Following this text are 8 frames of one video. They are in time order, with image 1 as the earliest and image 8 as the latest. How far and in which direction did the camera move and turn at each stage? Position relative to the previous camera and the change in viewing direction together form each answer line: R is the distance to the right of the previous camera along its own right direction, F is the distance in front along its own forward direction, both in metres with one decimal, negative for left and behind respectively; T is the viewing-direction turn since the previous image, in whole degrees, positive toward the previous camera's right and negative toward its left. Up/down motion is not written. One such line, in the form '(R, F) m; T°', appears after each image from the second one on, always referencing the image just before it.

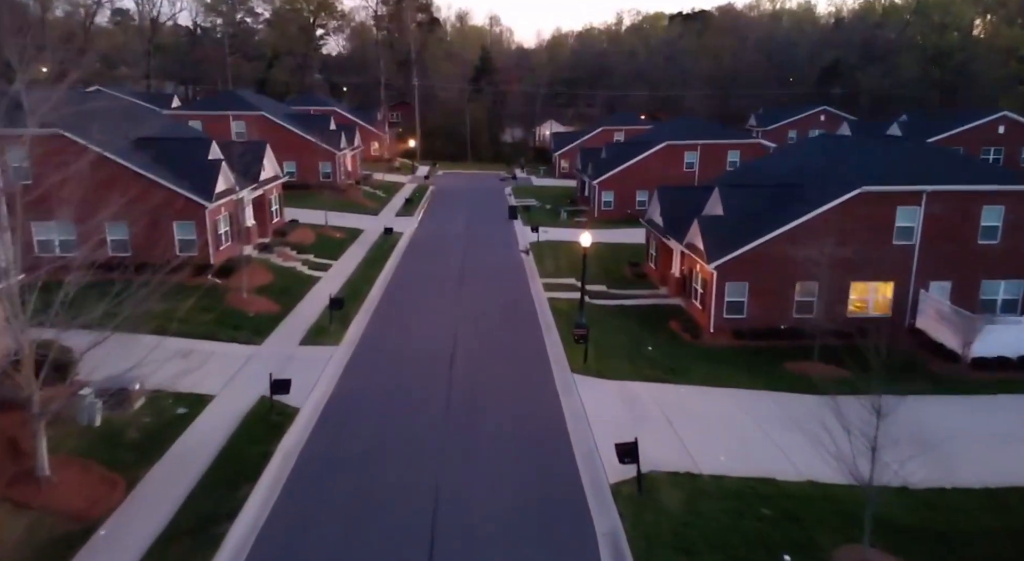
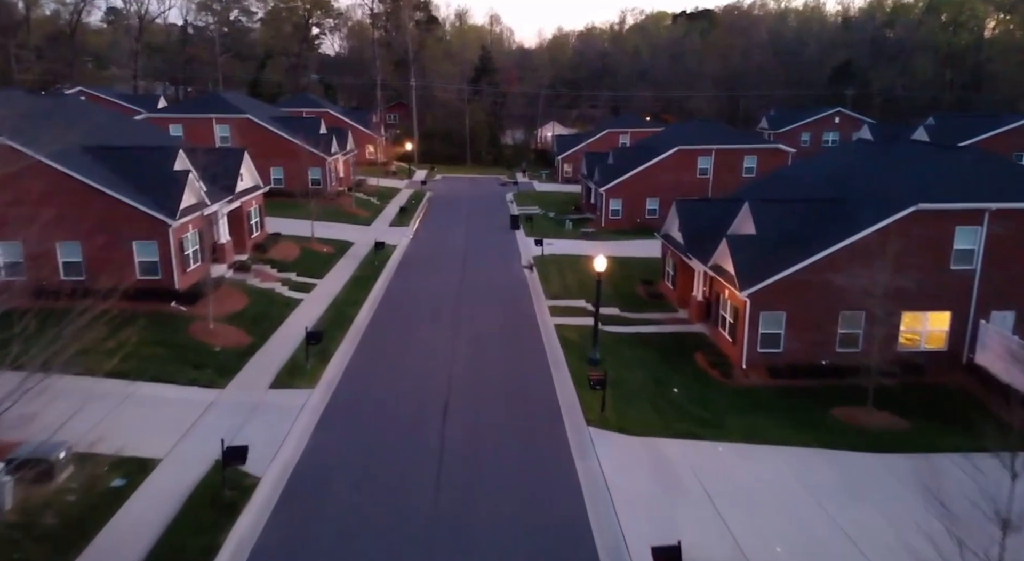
(-0.1, +2.8) m; 0°
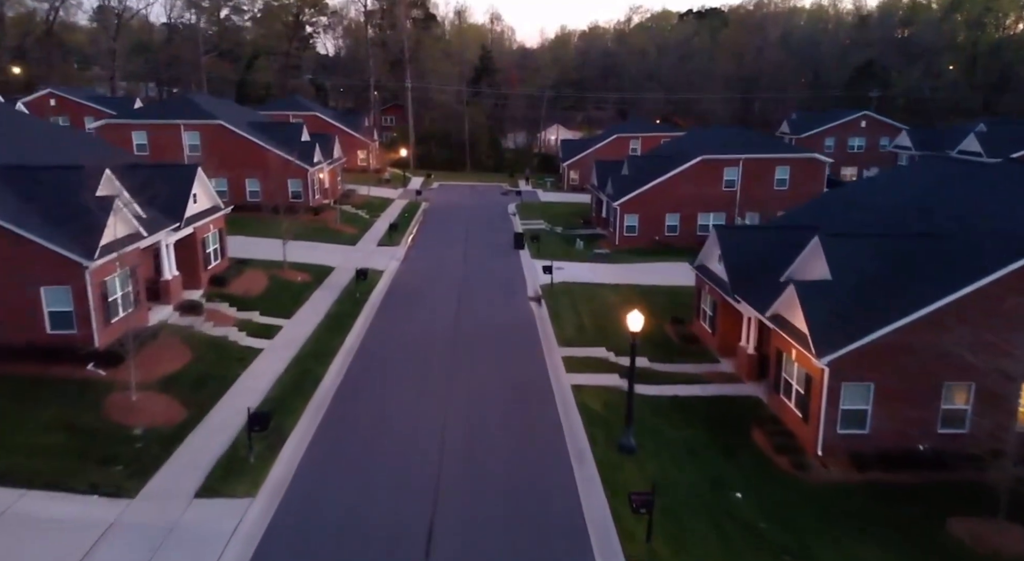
(-0.2, +4.4) m; 0°
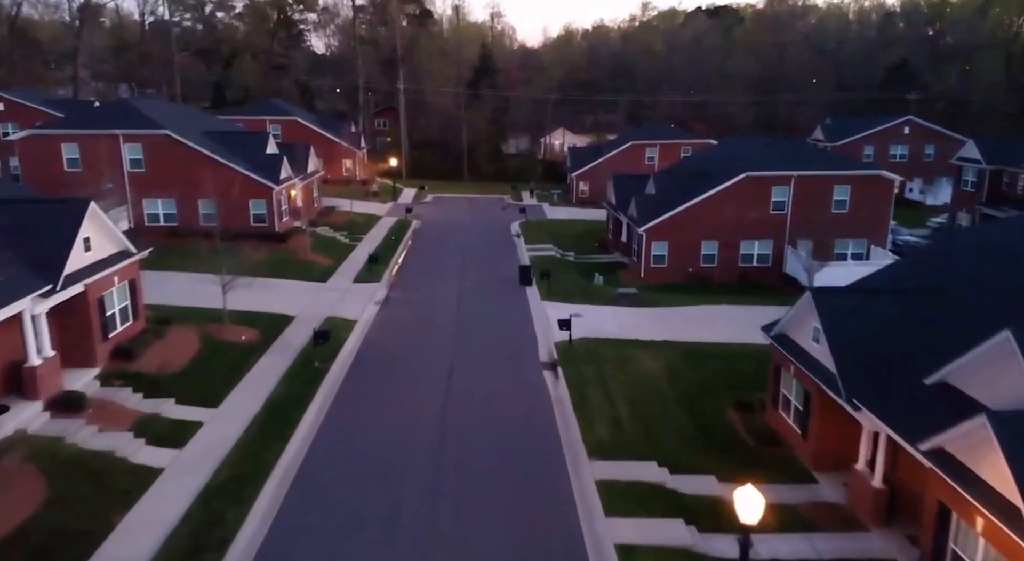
(-0.2, +6.2) m; 0°
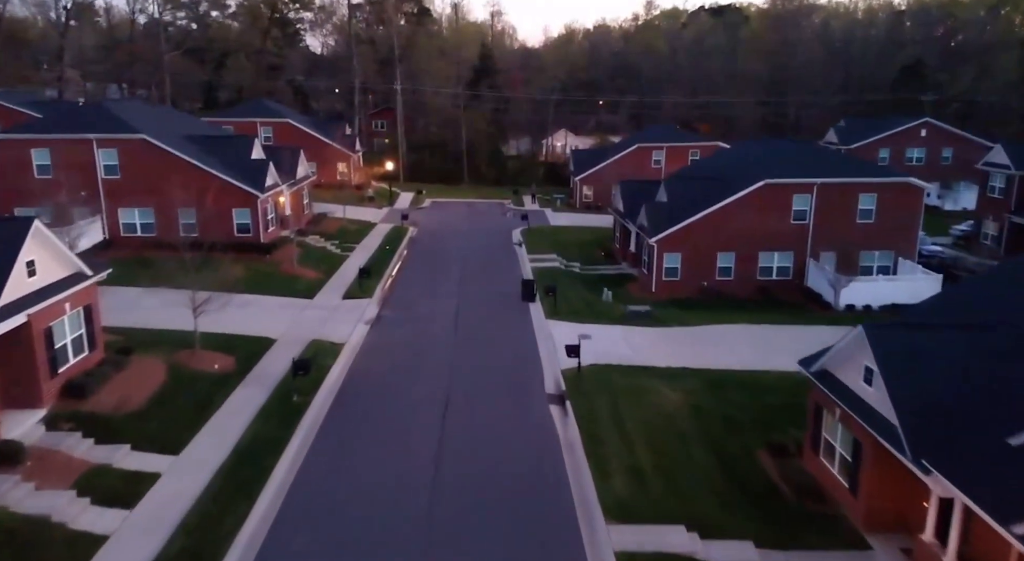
(-0.1, +2.1) m; 0°
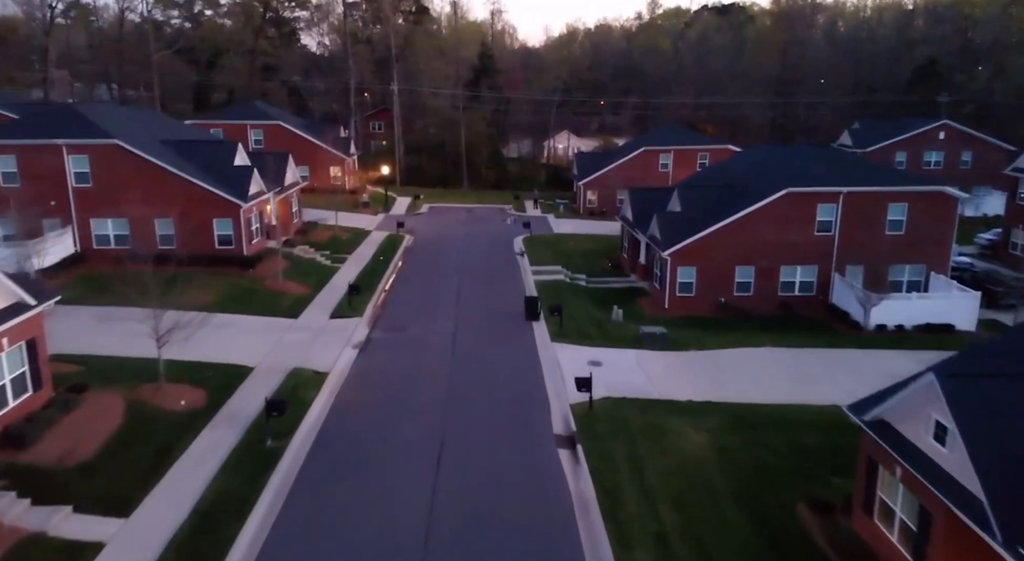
(-0.1, +2.1) m; 0°
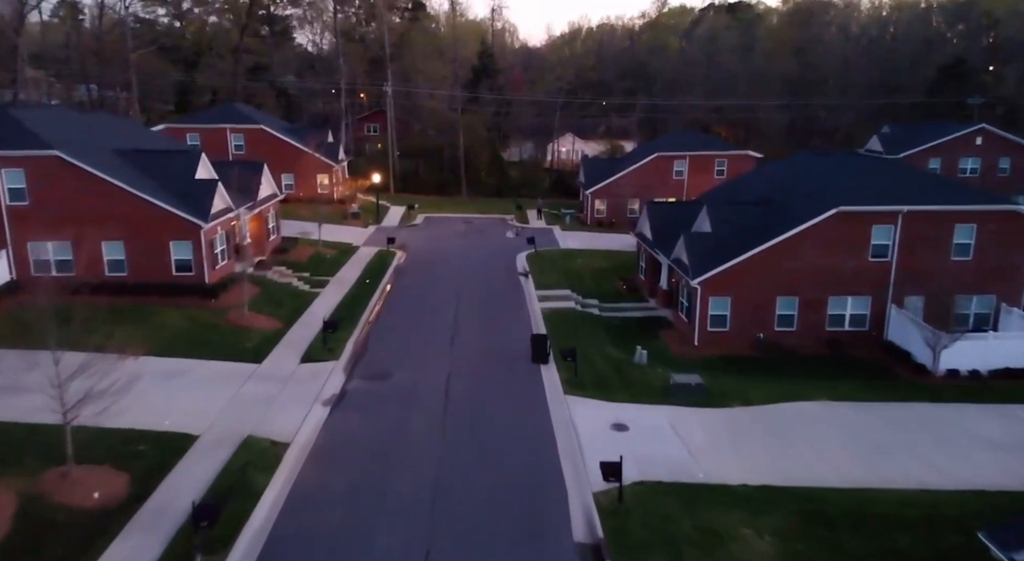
(-0.1, +3.7) m; 0°
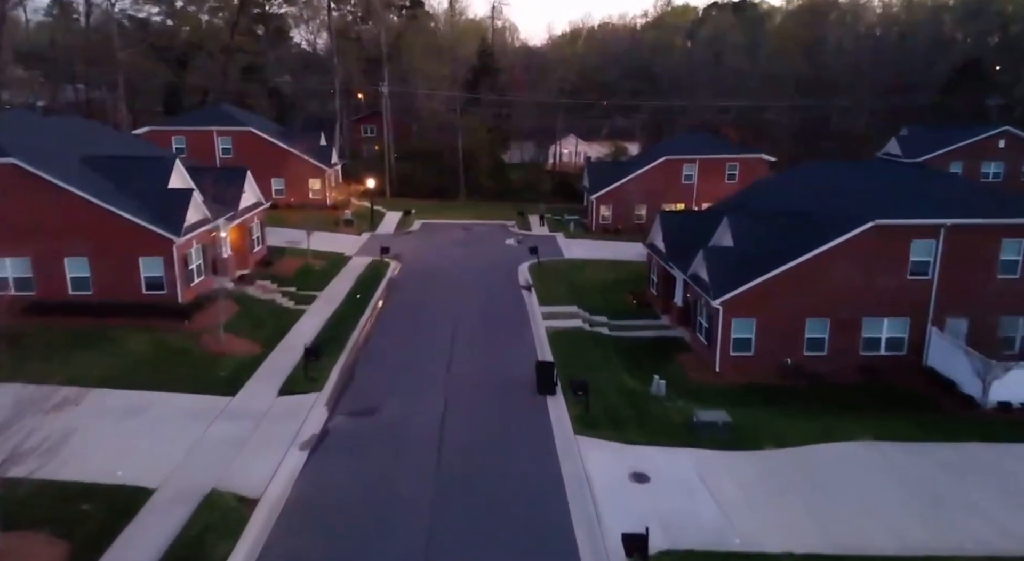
(-0.1, +2.1) m; 0°
